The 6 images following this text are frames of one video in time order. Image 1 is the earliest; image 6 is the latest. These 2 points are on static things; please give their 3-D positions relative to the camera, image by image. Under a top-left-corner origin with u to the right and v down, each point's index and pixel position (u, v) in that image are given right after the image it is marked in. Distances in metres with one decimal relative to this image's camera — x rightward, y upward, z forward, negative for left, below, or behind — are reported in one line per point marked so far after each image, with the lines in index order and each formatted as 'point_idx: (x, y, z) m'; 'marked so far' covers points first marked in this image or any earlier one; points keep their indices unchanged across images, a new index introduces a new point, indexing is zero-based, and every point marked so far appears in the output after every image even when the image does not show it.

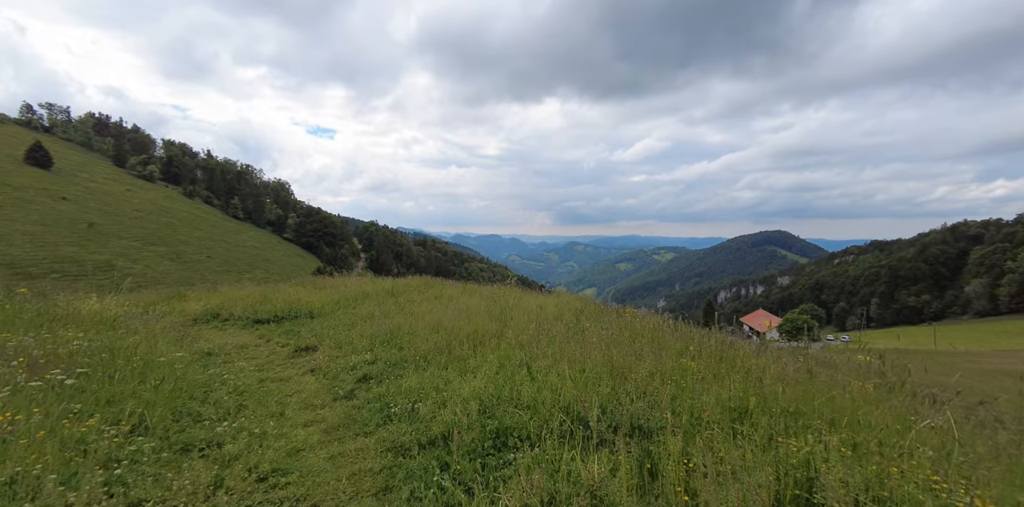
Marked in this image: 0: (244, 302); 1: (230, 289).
0: (-5.6, -1.0, +9.1) m
1: (-7.1, -0.9, +11.1) m
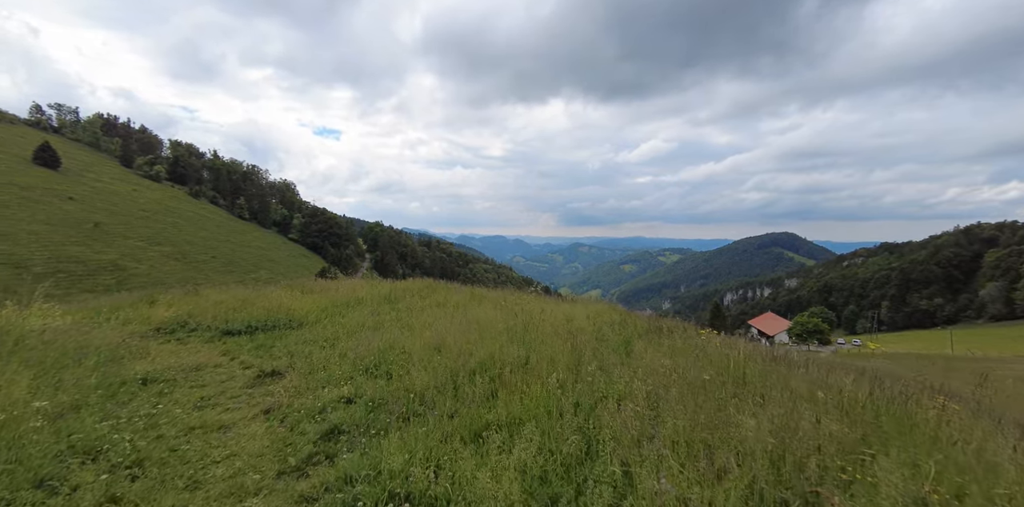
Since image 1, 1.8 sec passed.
0: (-5.4, -1.0, +8.2) m
1: (-6.9, -0.9, +10.2) m
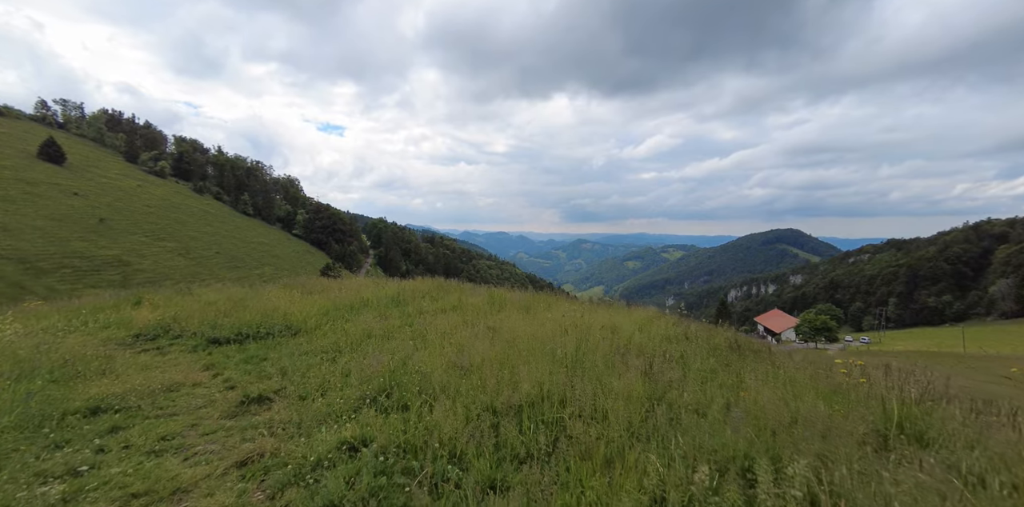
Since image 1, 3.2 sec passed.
0: (-5.1, -0.9, +7.6) m
1: (-6.6, -0.8, +9.7) m
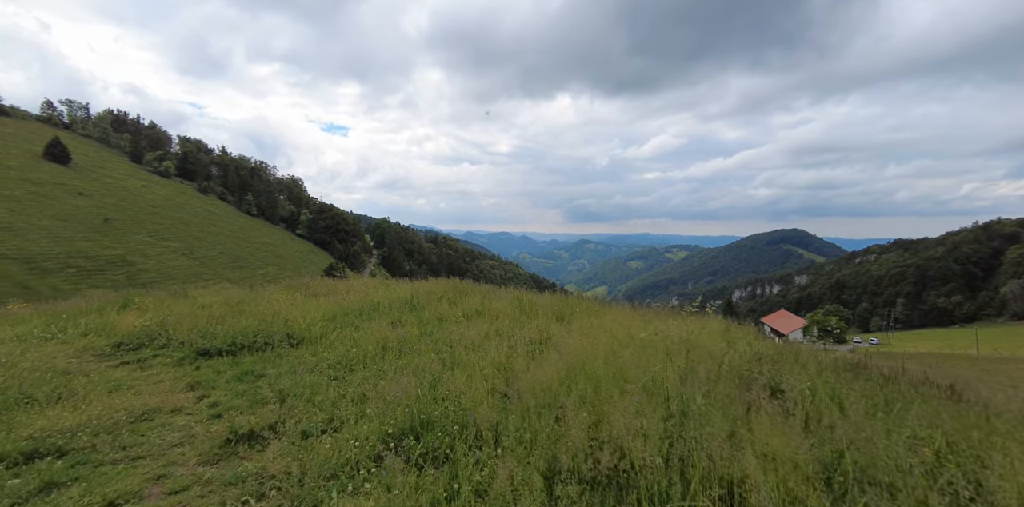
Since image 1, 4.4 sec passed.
0: (-4.8, -0.9, +7.1) m
1: (-6.2, -0.8, +9.1) m
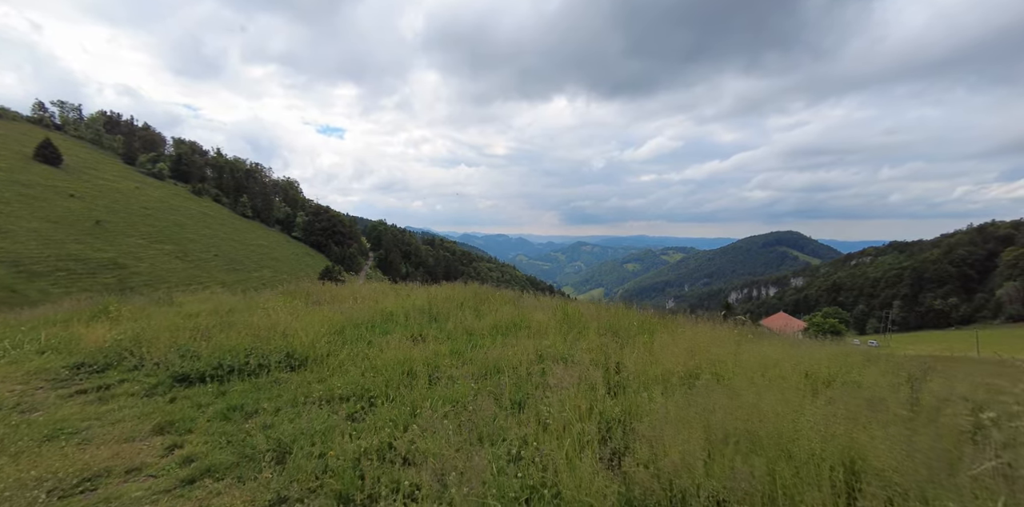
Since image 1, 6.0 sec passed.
0: (-4.4, -0.9, +6.3) m
1: (-5.9, -0.8, +8.3) m
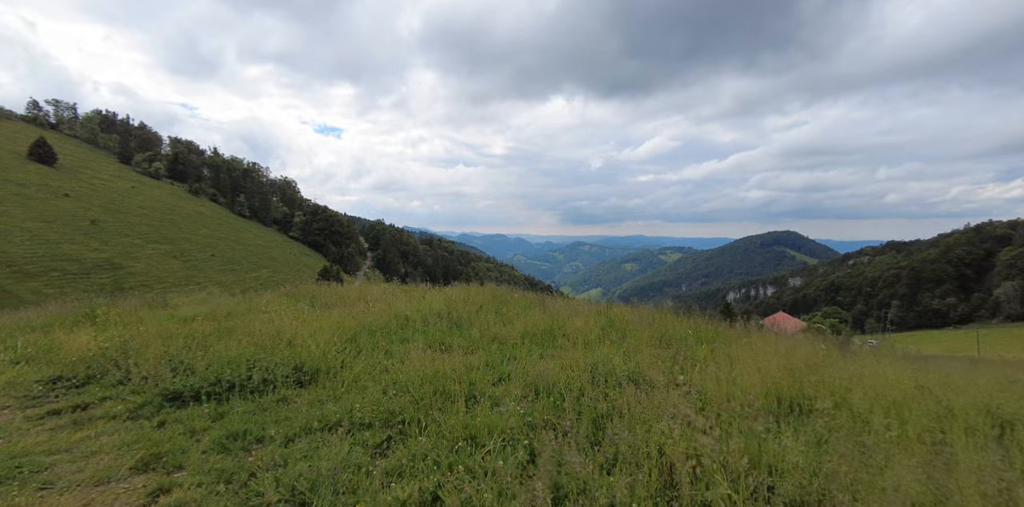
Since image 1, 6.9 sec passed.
0: (-4.2, -0.9, +5.9) m
1: (-5.7, -0.8, +7.9) m
